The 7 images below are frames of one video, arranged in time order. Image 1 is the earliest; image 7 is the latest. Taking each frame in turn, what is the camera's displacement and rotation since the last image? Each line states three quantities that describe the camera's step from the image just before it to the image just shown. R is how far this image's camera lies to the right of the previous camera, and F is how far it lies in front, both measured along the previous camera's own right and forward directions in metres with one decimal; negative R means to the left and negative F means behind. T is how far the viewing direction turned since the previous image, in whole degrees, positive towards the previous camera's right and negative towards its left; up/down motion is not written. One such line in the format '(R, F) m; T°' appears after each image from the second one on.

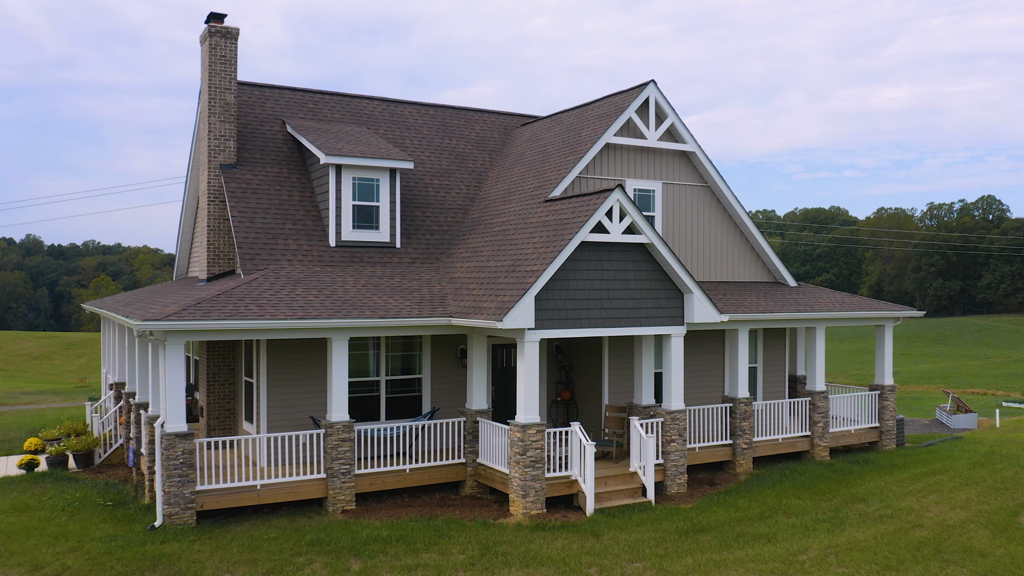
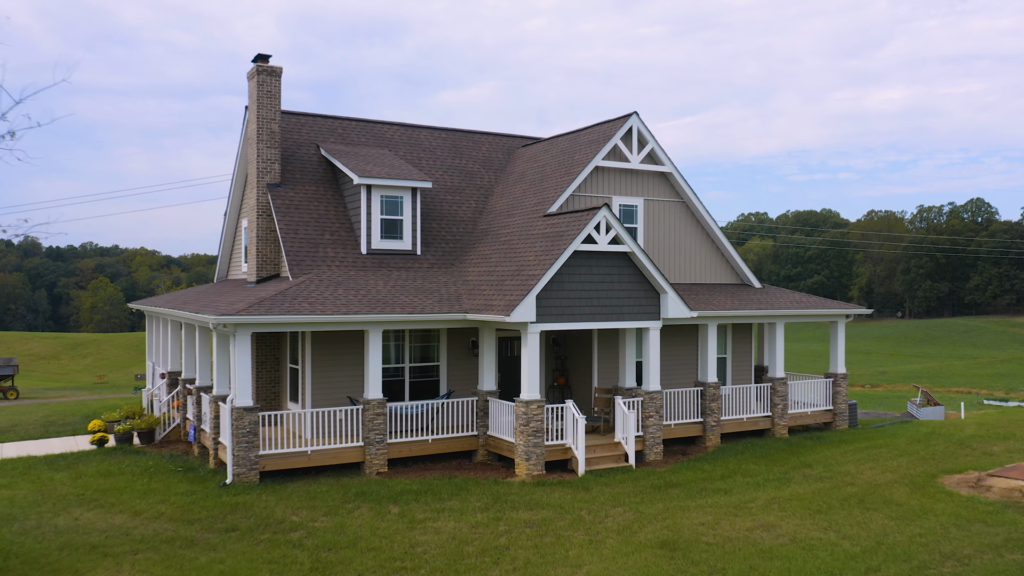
(-0.1, -2.4) m; 0°
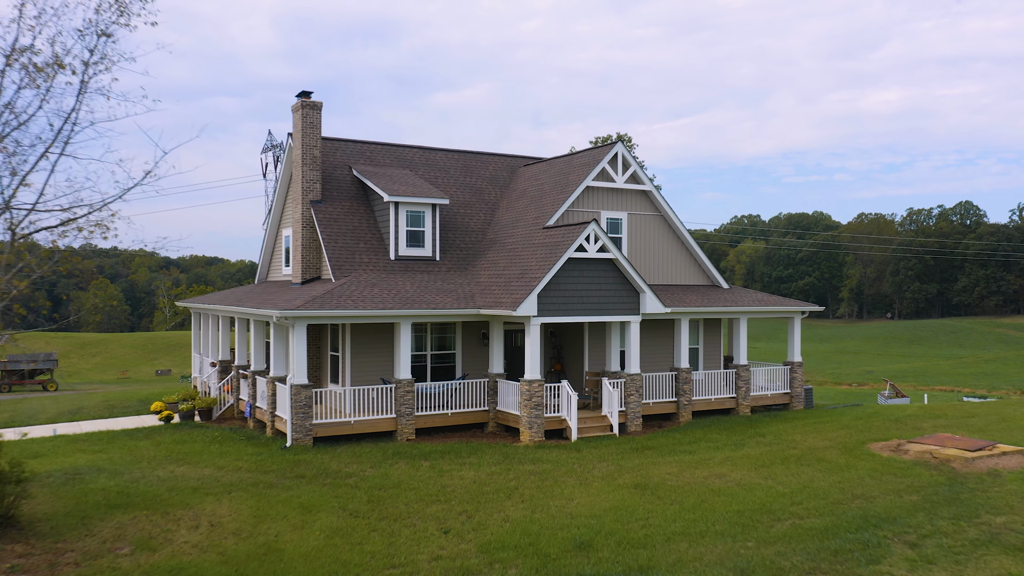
(-0.1, -3.0) m; 0°
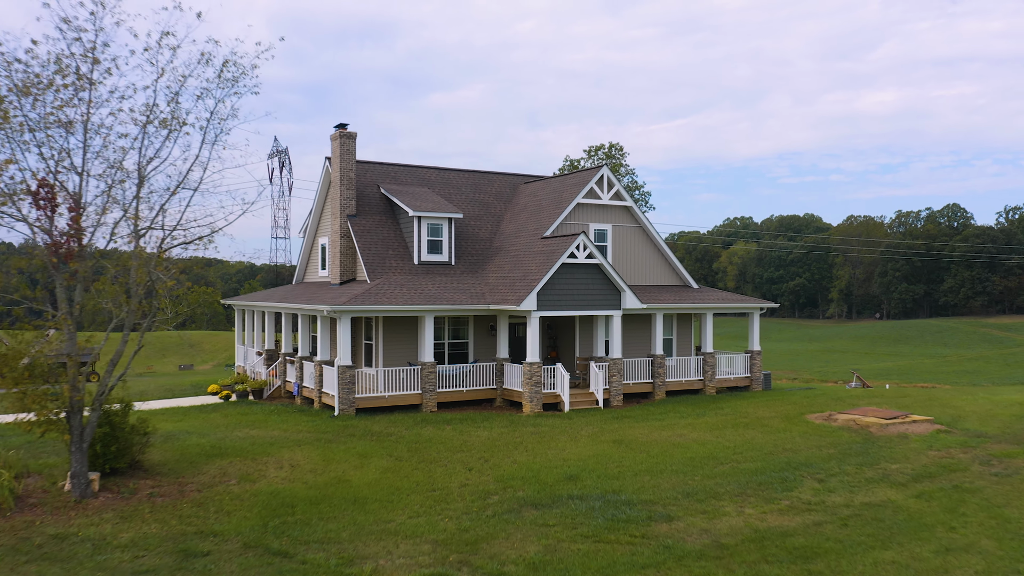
(-0.2, -3.8) m; 0°
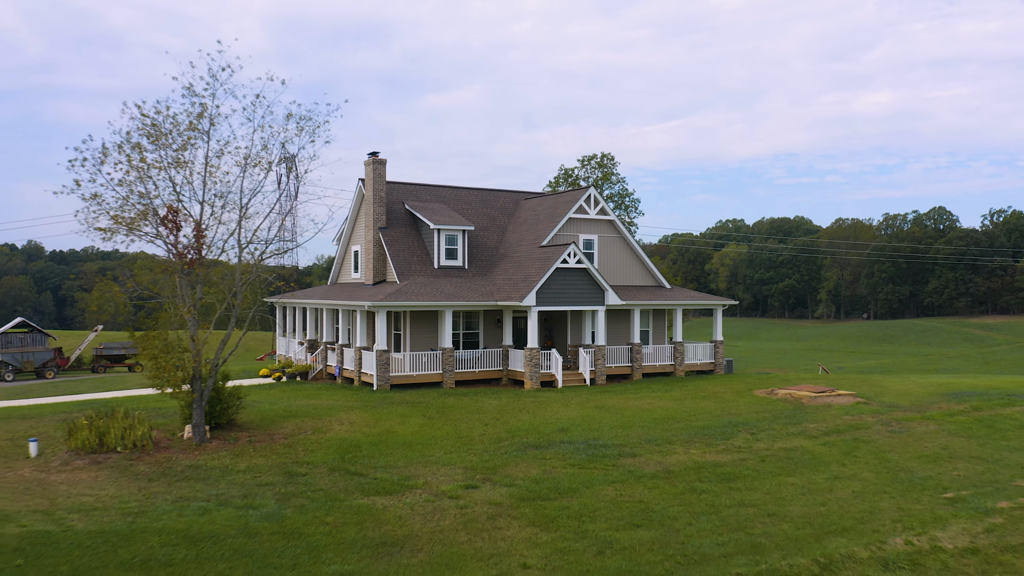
(-0.2, -4.8) m; 0°
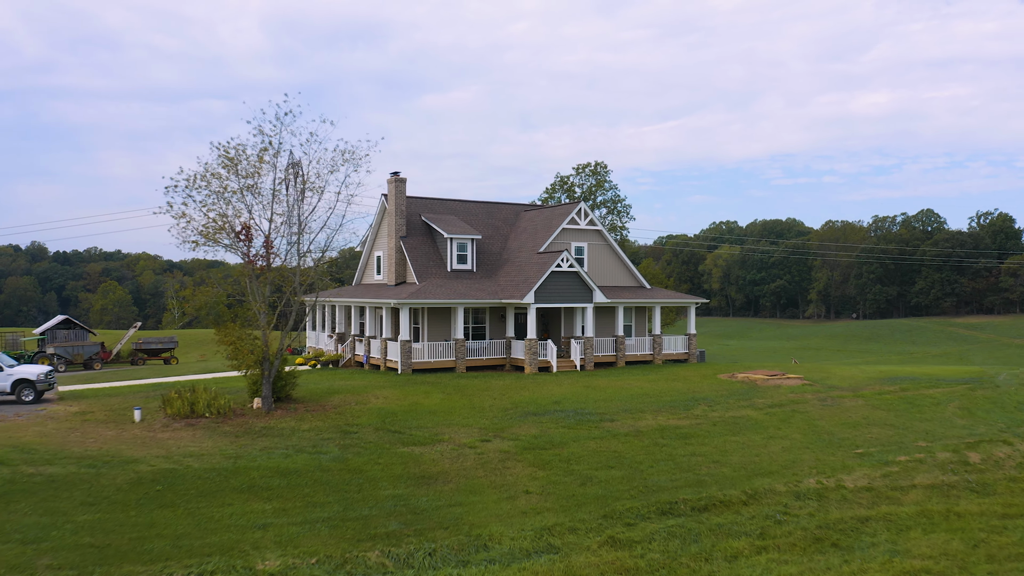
(-0.1, -4.7) m; 0°
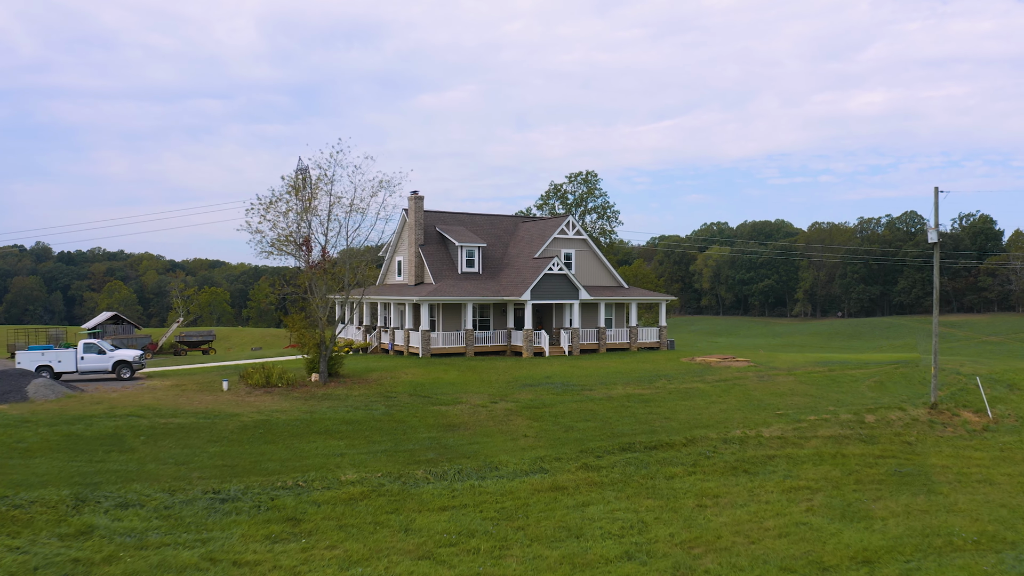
(-0.1, -6.7) m; 0°
